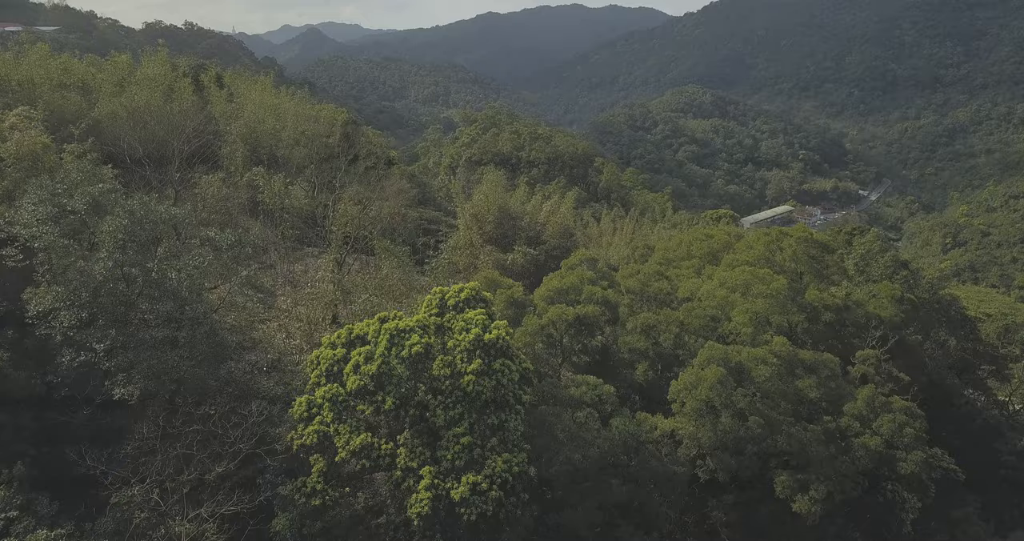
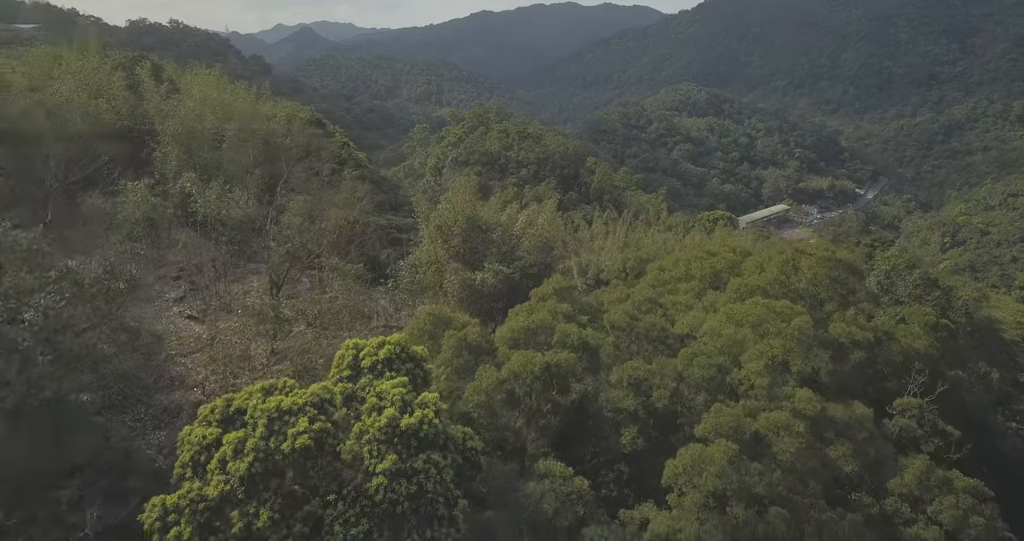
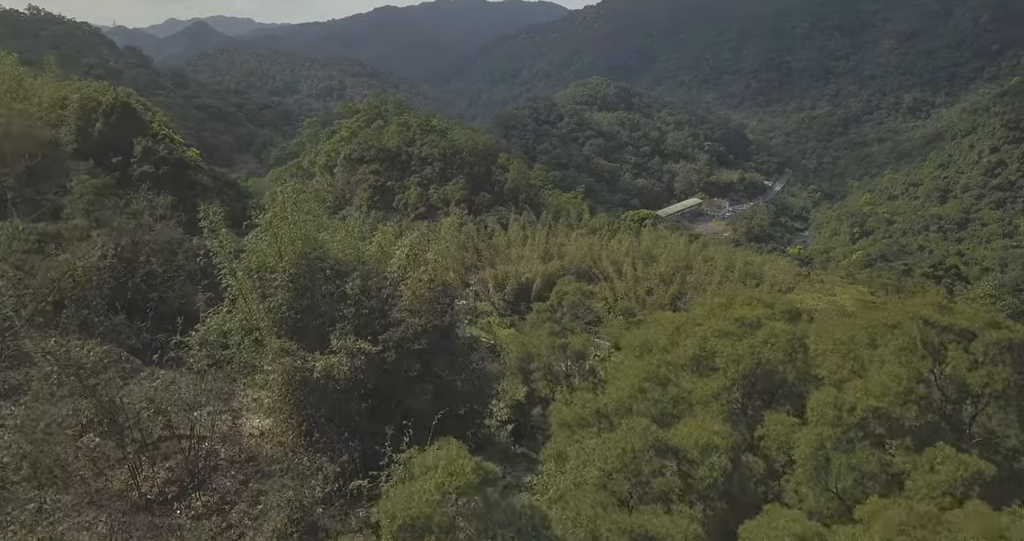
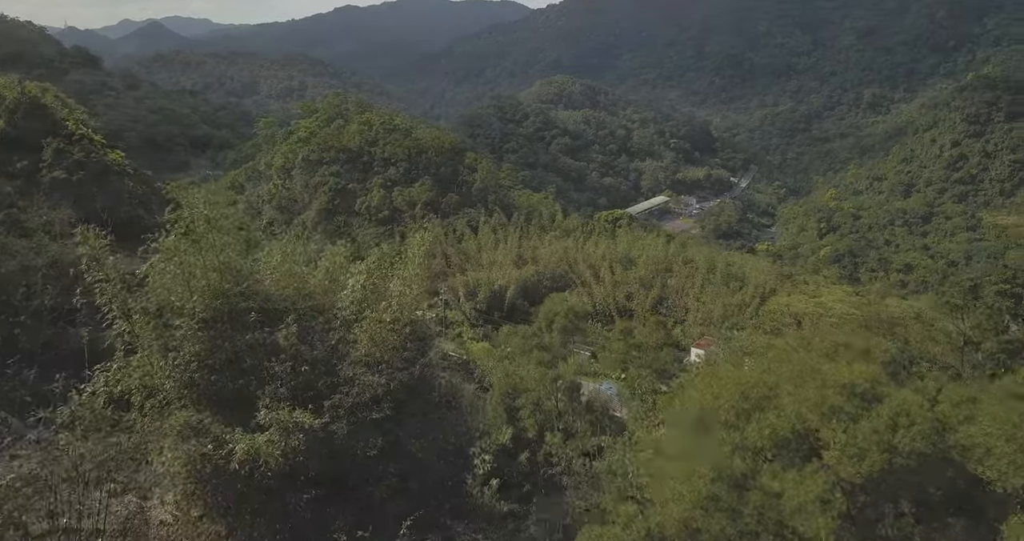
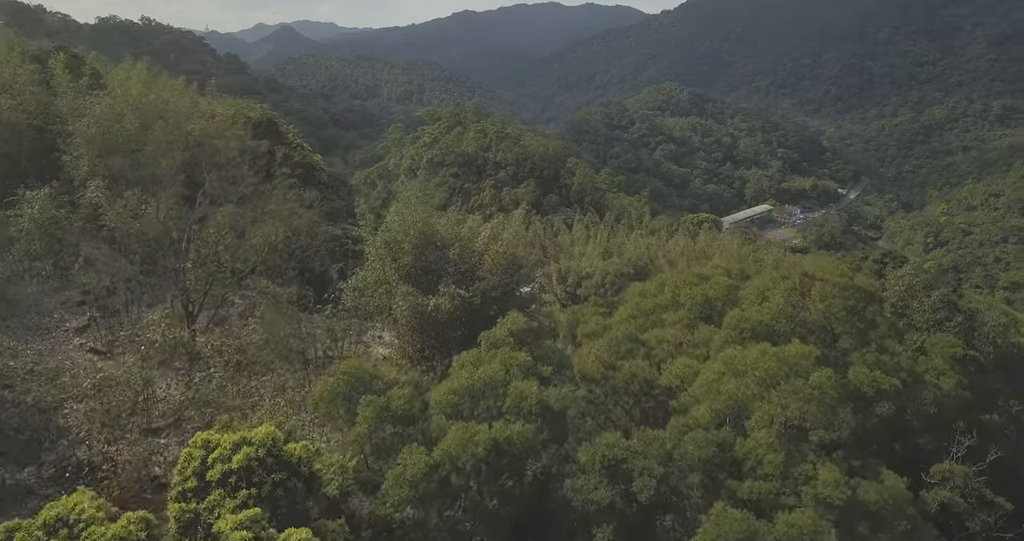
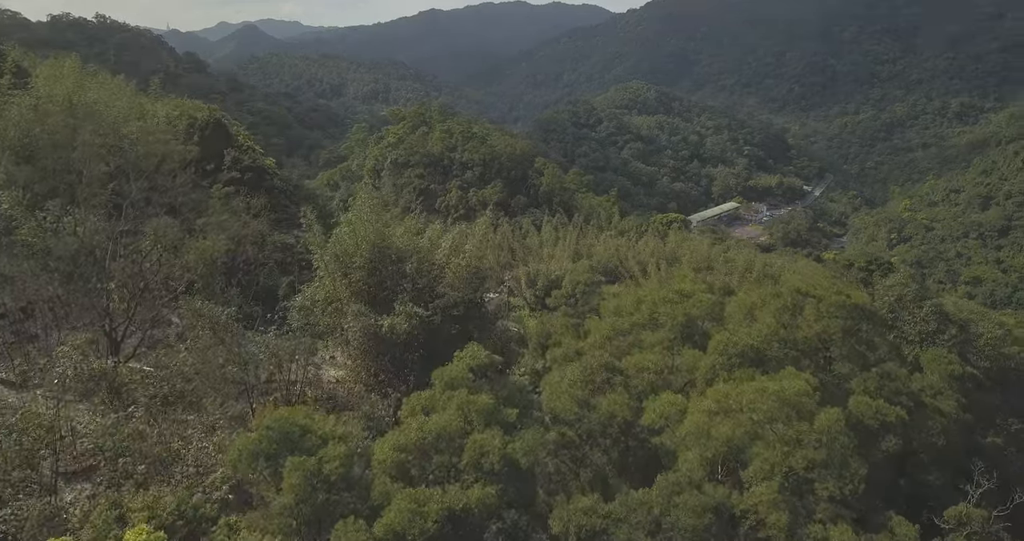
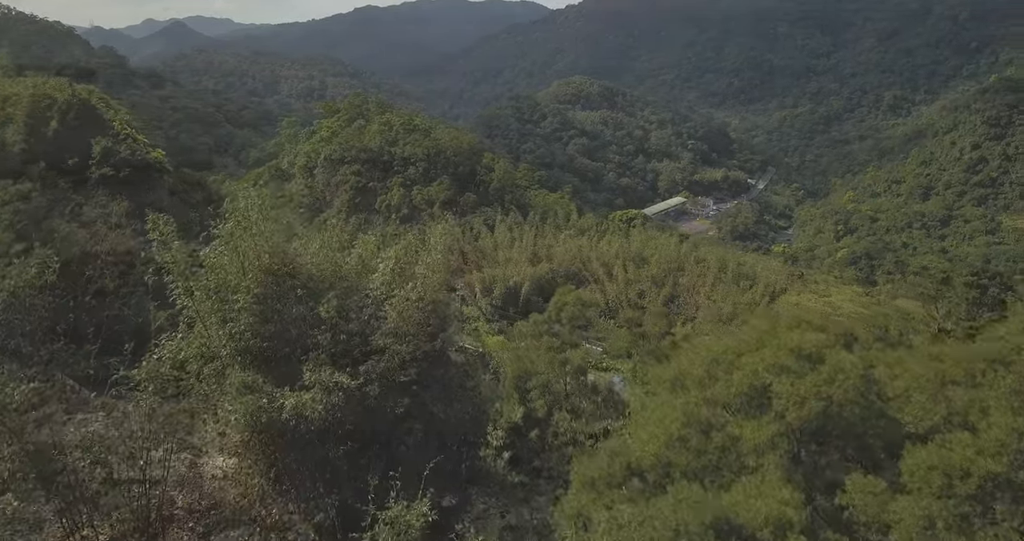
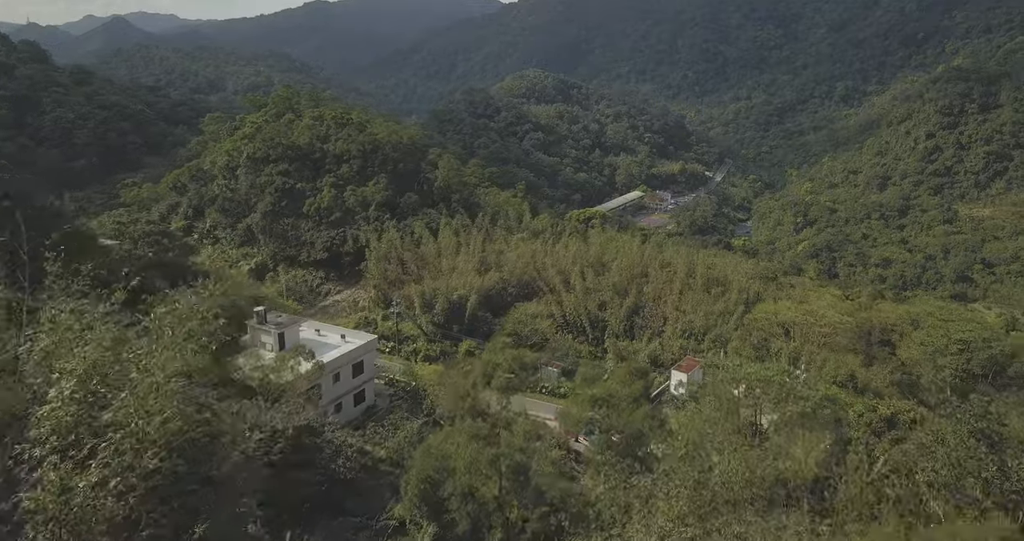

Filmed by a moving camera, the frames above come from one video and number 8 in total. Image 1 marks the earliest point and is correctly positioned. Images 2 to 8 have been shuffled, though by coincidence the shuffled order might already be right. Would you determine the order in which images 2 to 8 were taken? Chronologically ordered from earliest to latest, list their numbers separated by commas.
2, 5, 6, 3, 7, 4, 8
